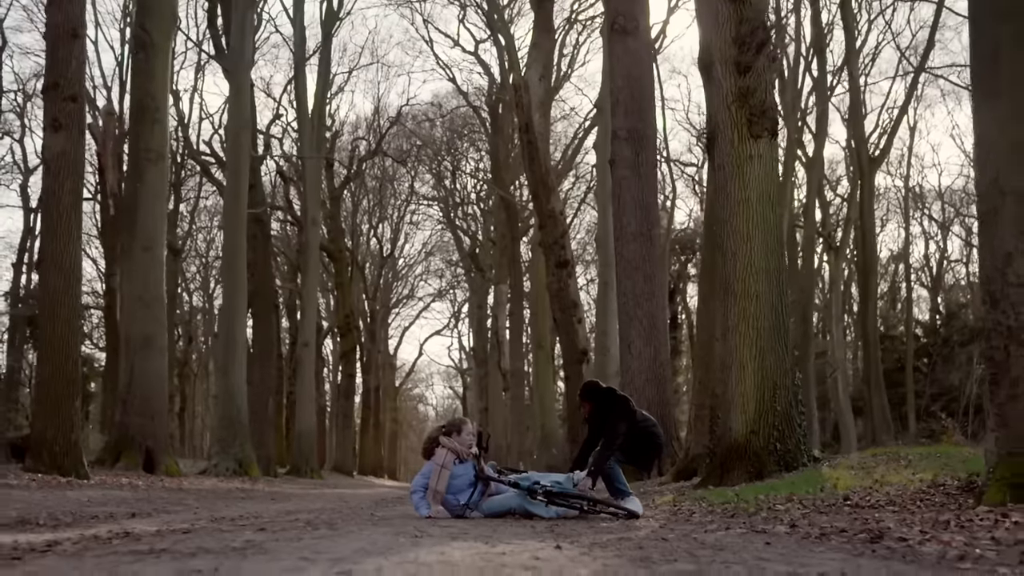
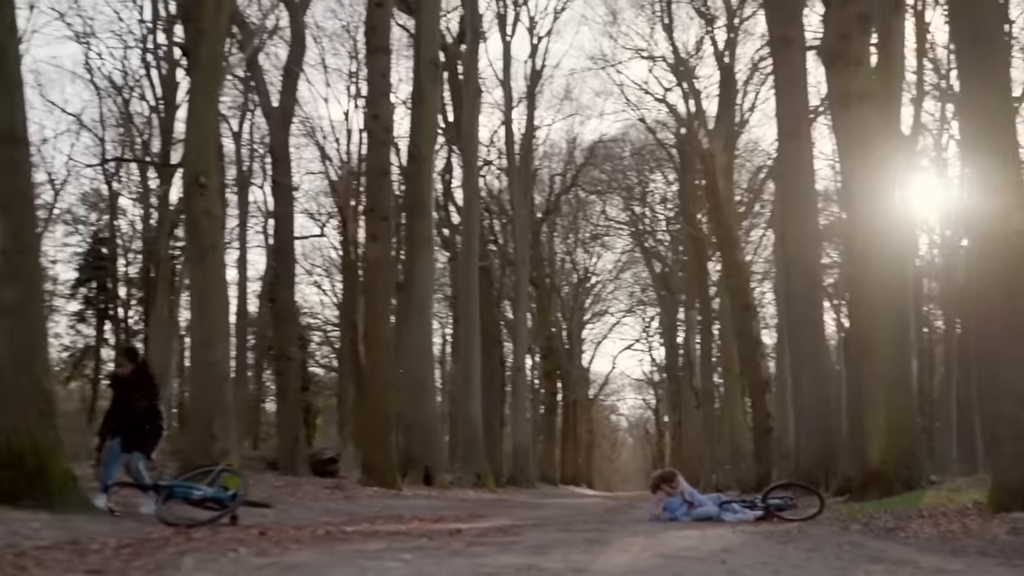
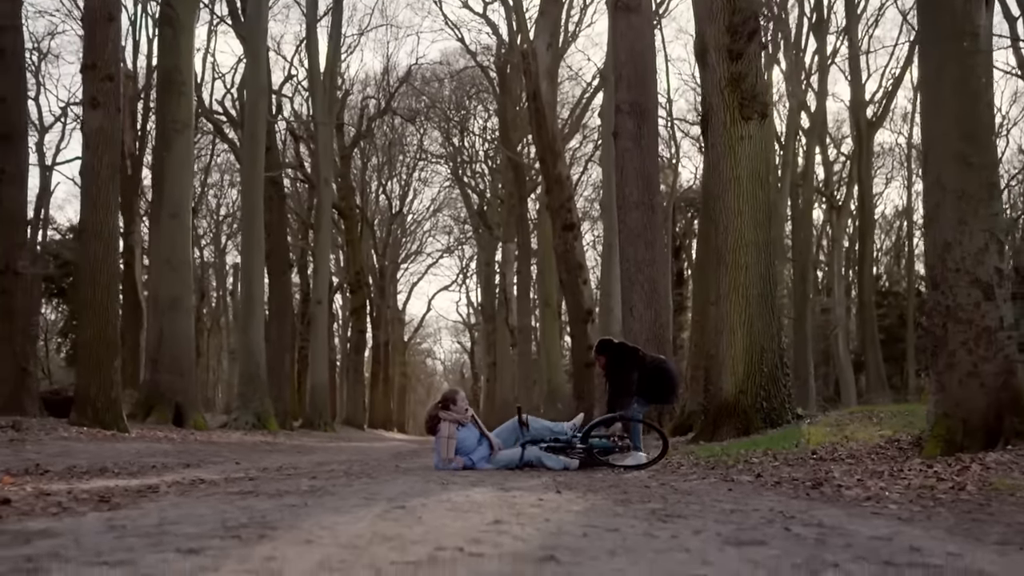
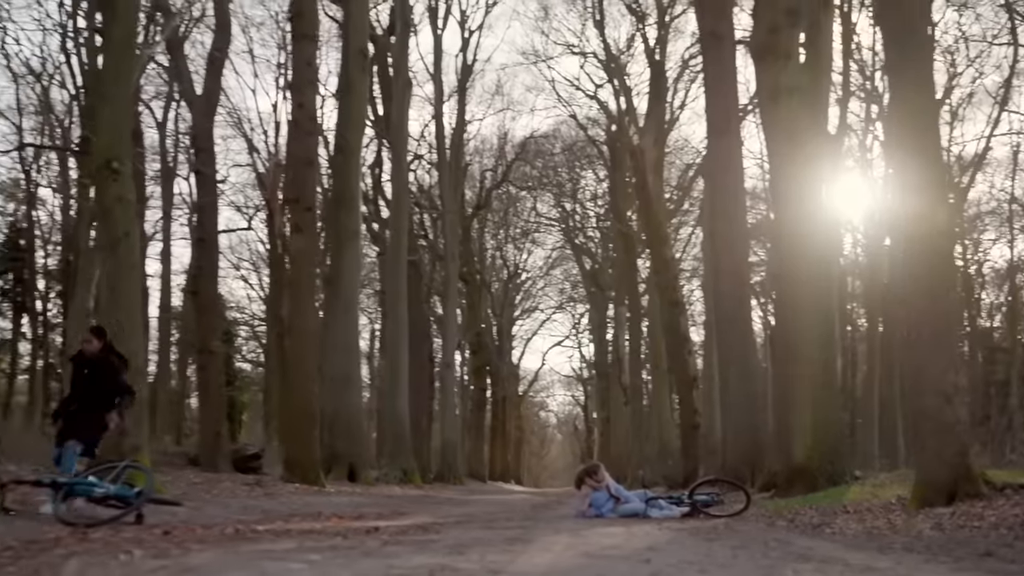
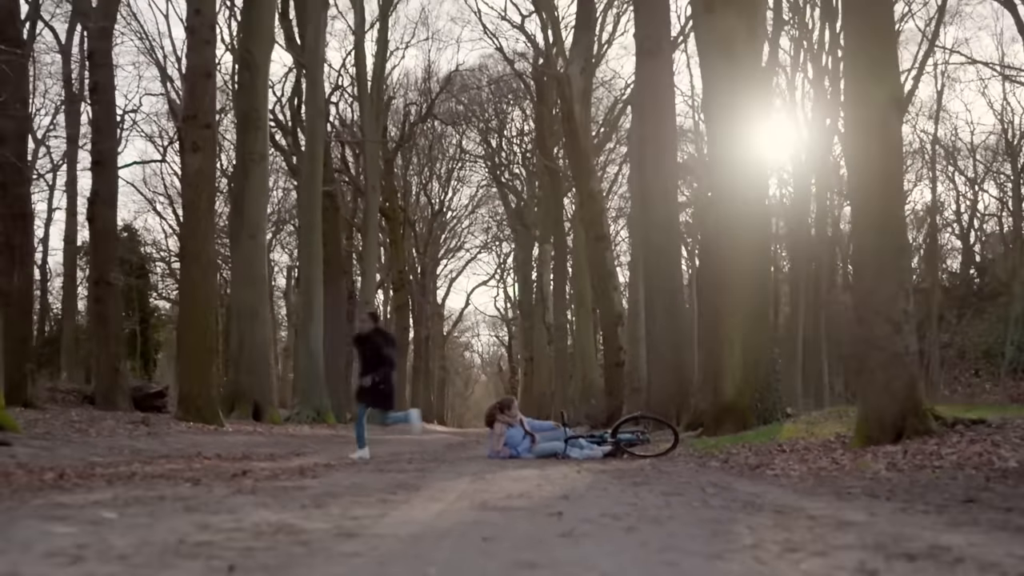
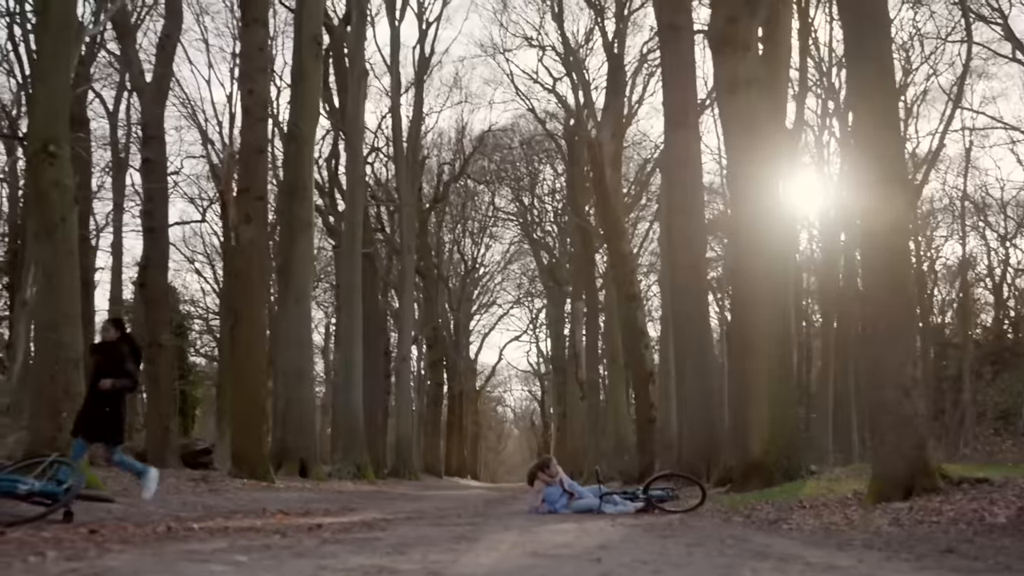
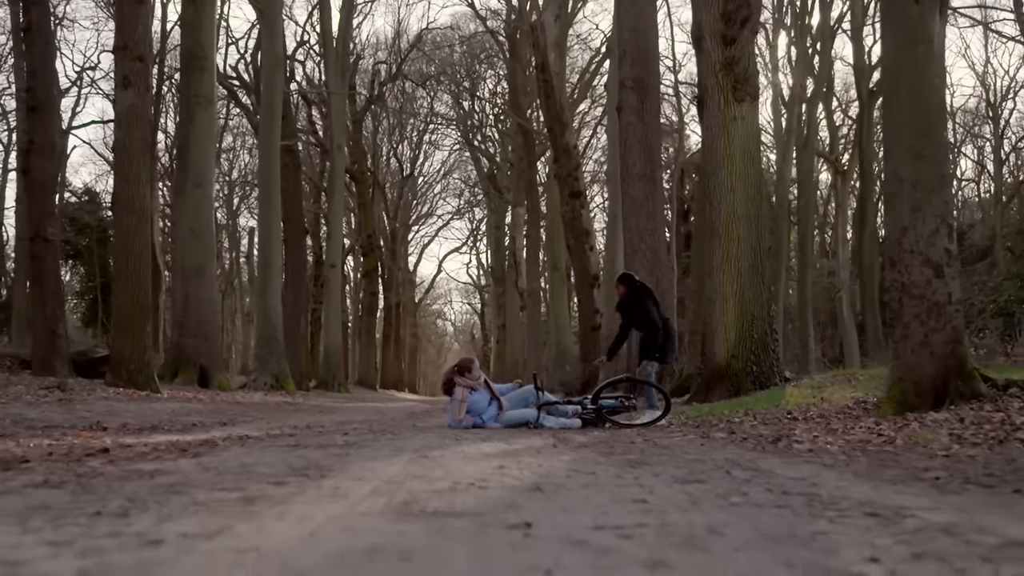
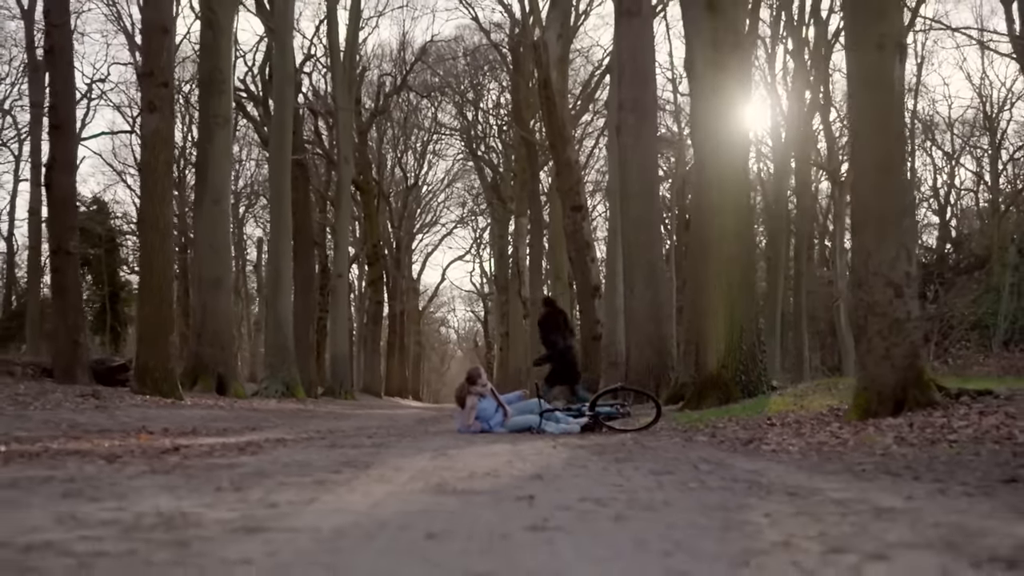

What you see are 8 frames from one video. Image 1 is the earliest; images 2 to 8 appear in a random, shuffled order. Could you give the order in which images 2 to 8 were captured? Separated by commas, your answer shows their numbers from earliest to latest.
3, 7, 8, 5, 6, 4, 2
